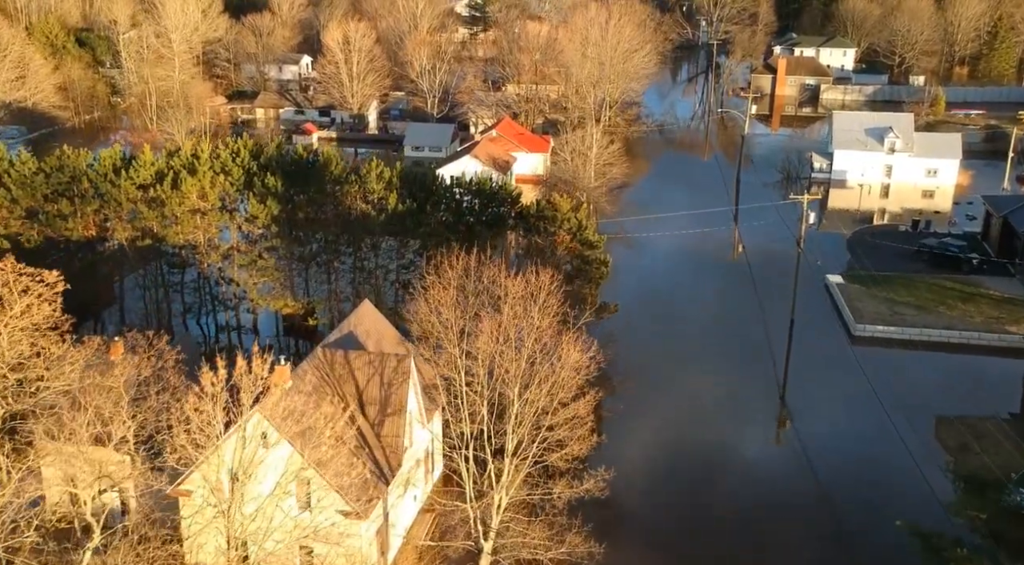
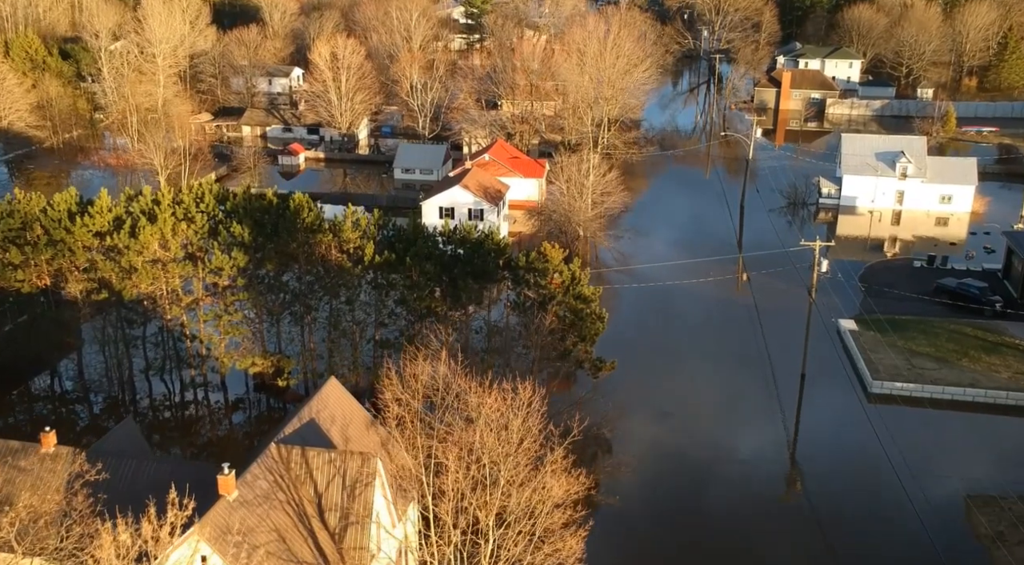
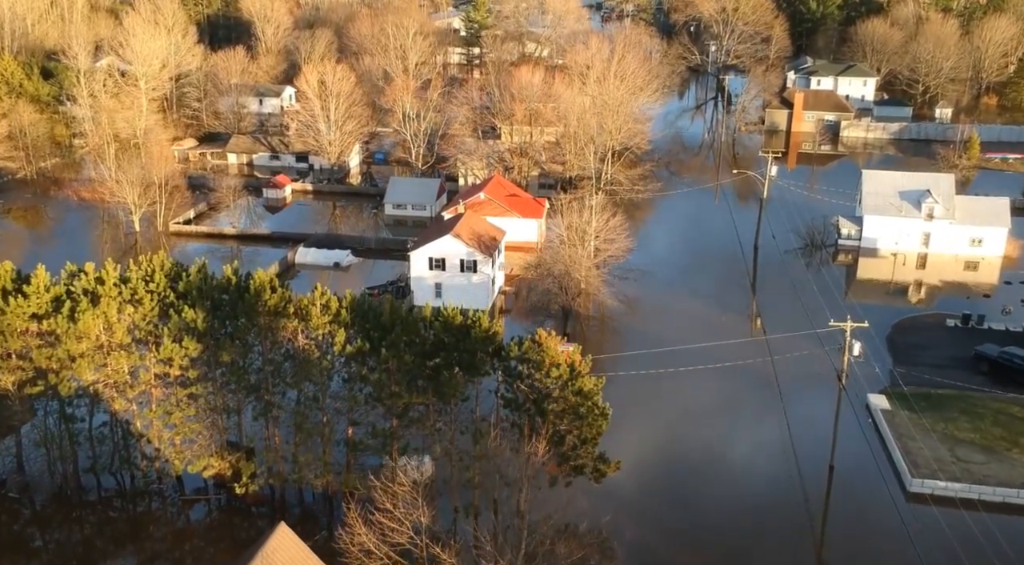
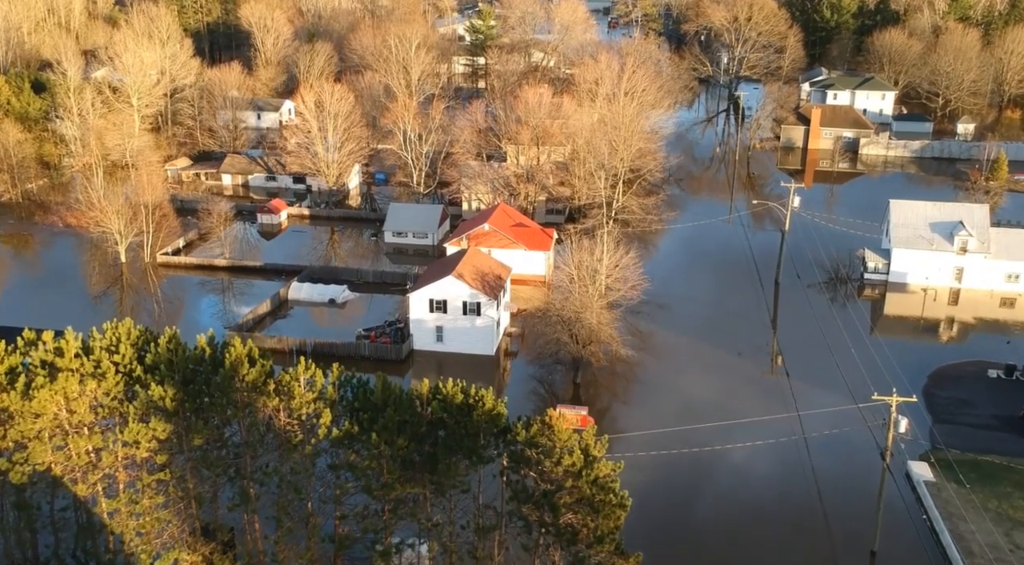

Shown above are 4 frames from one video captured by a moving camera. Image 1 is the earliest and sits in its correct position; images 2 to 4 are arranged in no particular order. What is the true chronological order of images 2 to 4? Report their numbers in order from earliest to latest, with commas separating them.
2, 3, 4
